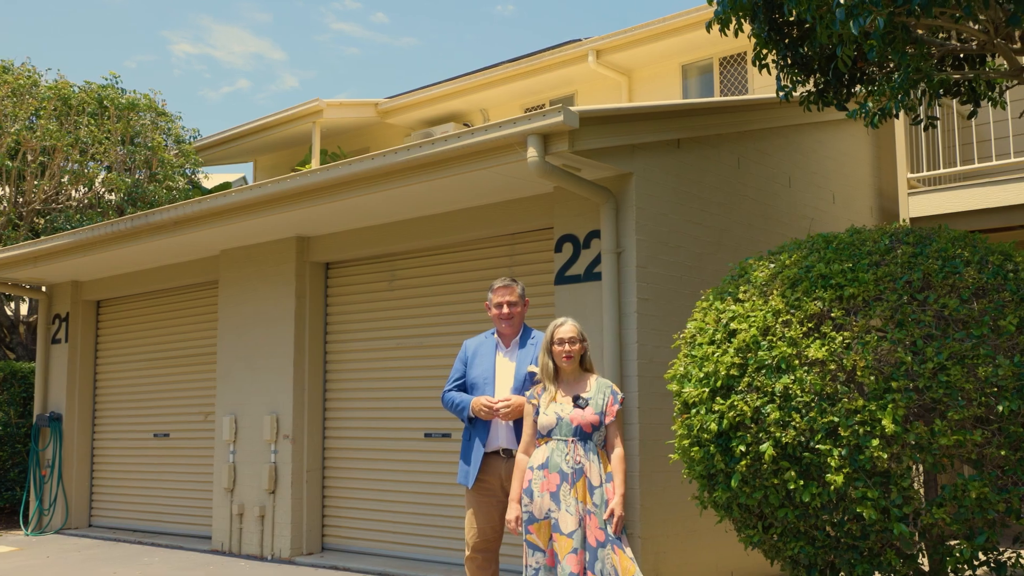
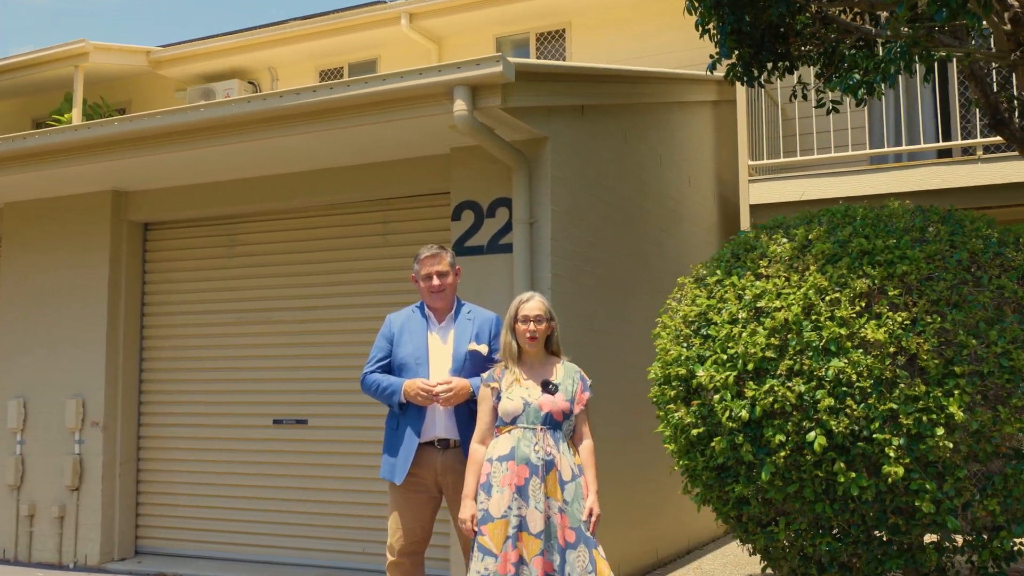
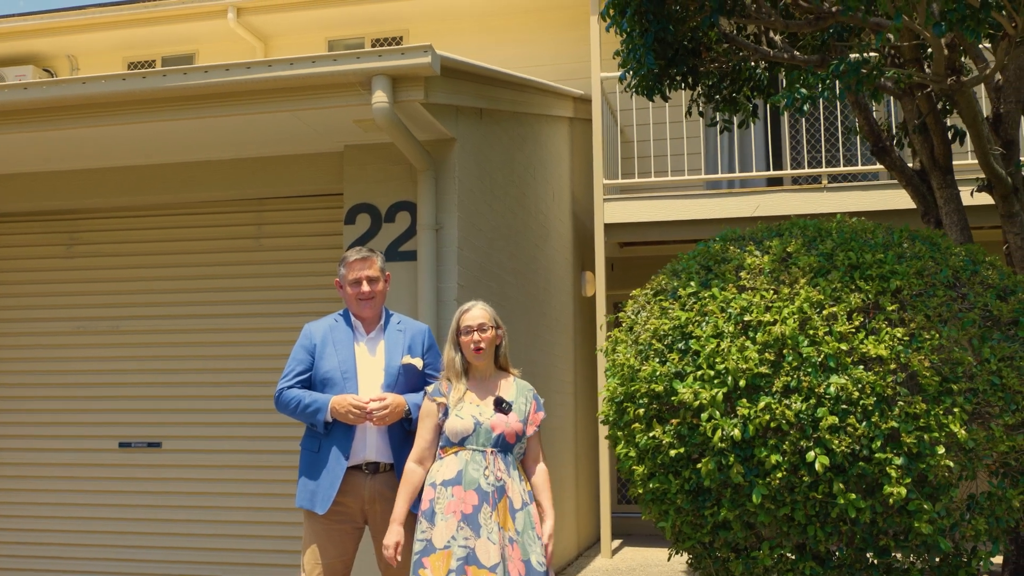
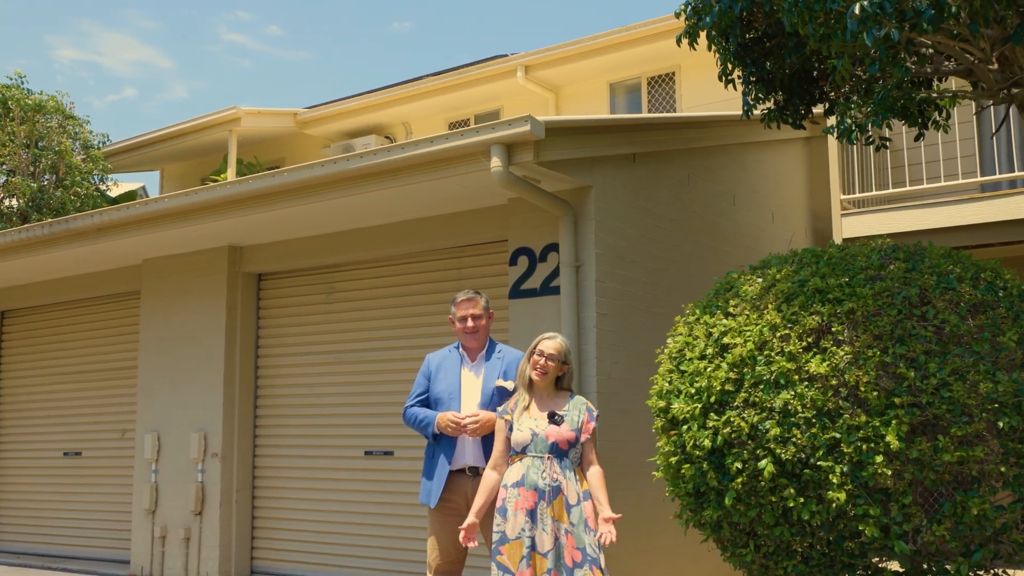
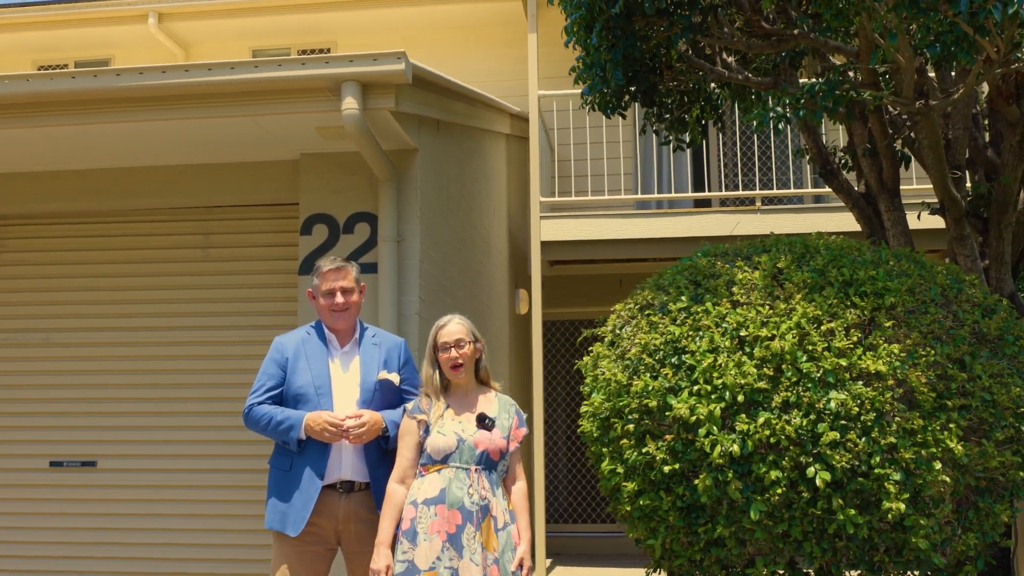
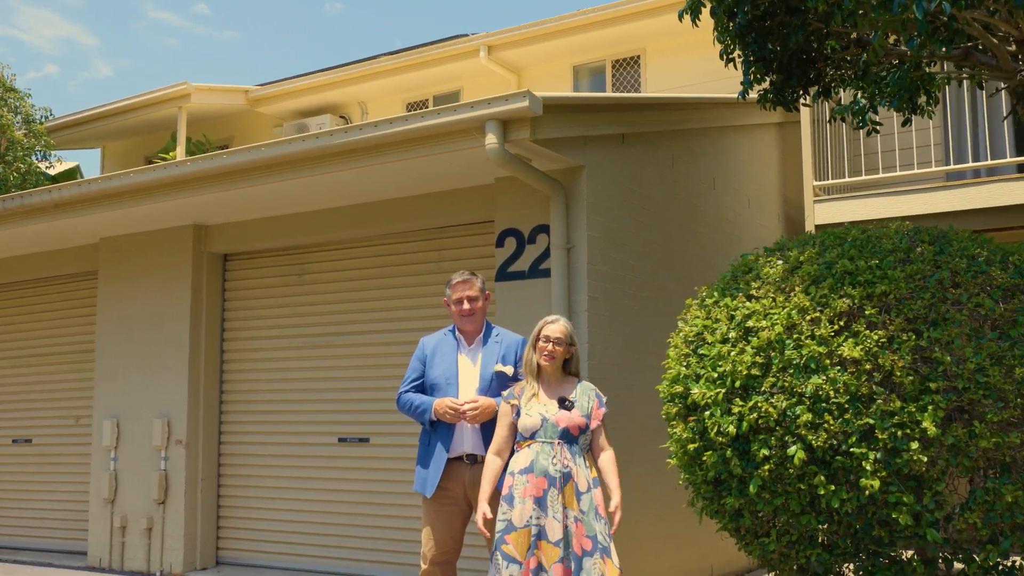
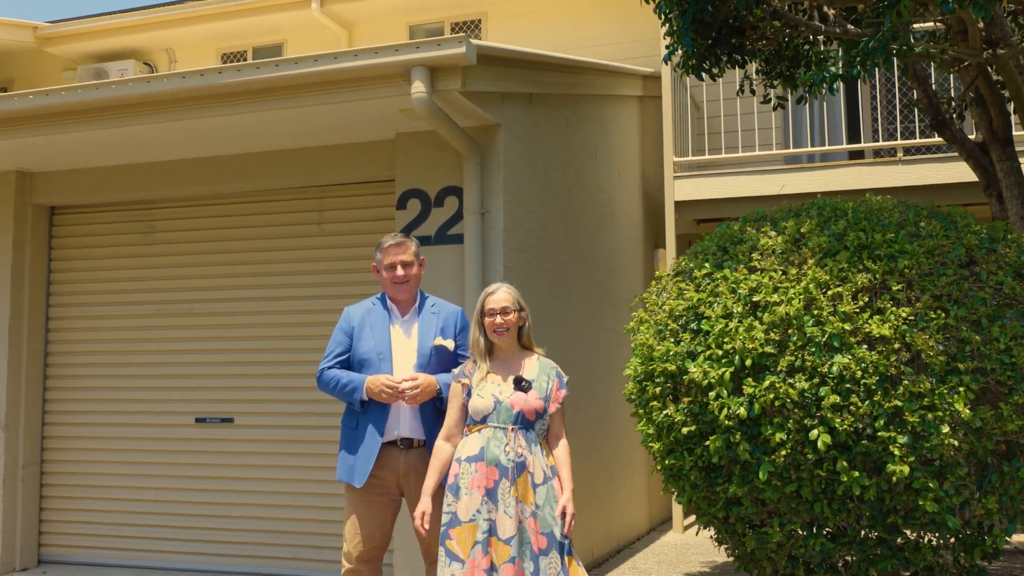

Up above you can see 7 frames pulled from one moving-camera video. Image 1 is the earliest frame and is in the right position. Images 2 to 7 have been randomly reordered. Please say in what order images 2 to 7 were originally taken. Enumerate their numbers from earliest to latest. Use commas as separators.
4, 6, 2, 7, 3, 5
